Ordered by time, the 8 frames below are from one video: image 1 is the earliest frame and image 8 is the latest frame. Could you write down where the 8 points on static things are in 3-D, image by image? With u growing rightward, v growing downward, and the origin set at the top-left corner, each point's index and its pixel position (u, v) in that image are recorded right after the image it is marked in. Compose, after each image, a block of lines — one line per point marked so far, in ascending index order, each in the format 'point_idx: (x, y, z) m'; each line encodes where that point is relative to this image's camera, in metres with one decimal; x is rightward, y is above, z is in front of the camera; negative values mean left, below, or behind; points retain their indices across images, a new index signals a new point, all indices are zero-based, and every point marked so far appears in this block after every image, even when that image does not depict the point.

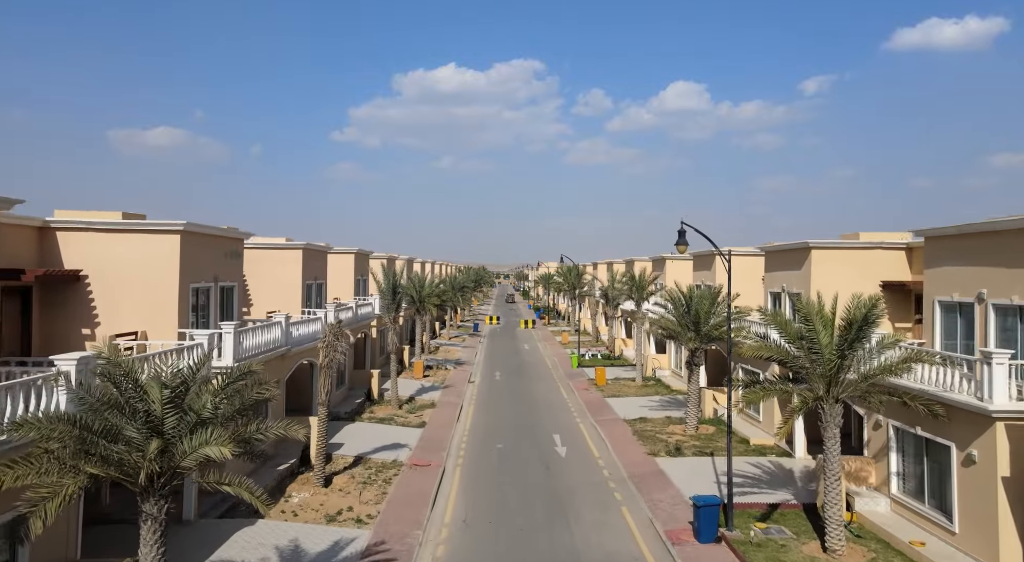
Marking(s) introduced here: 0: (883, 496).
0: (+8.0, -4.6, +16.8) m
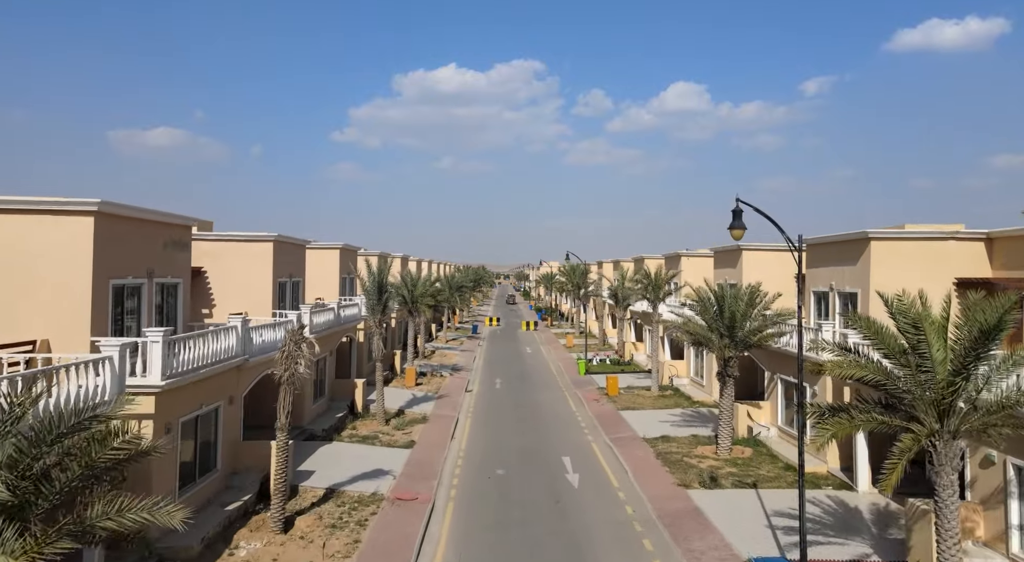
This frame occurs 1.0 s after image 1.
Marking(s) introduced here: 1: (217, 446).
0: (+8.0, -4.5, +12.9) m
1: (-6.8, -3.8, +18.0) m
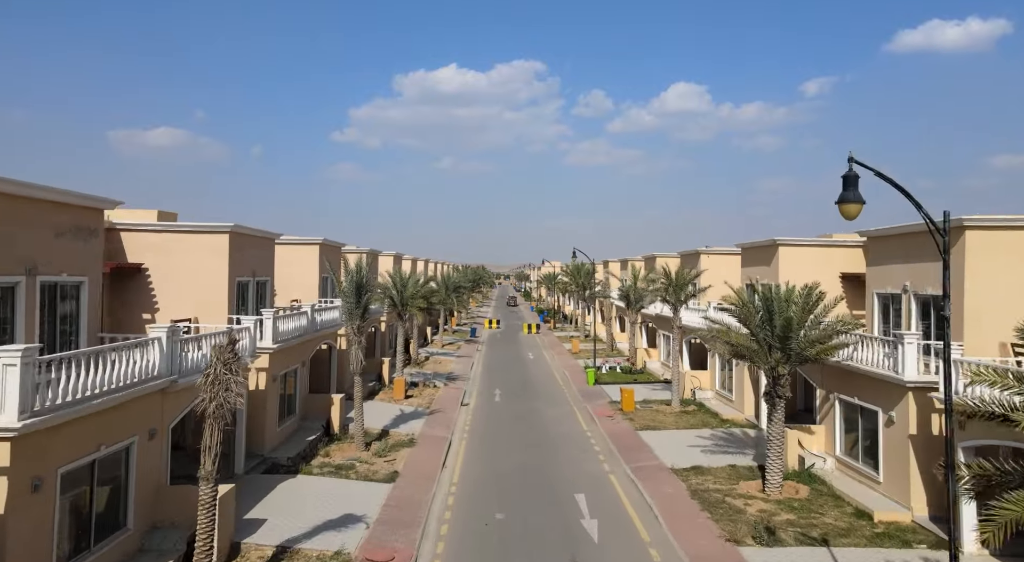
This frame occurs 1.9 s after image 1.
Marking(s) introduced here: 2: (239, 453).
0: (+8.1, -4.5, +8.7) m
1: (-6.7, -3.8, +13.8) m
2: (-6.9, -4.4, +19.8) m
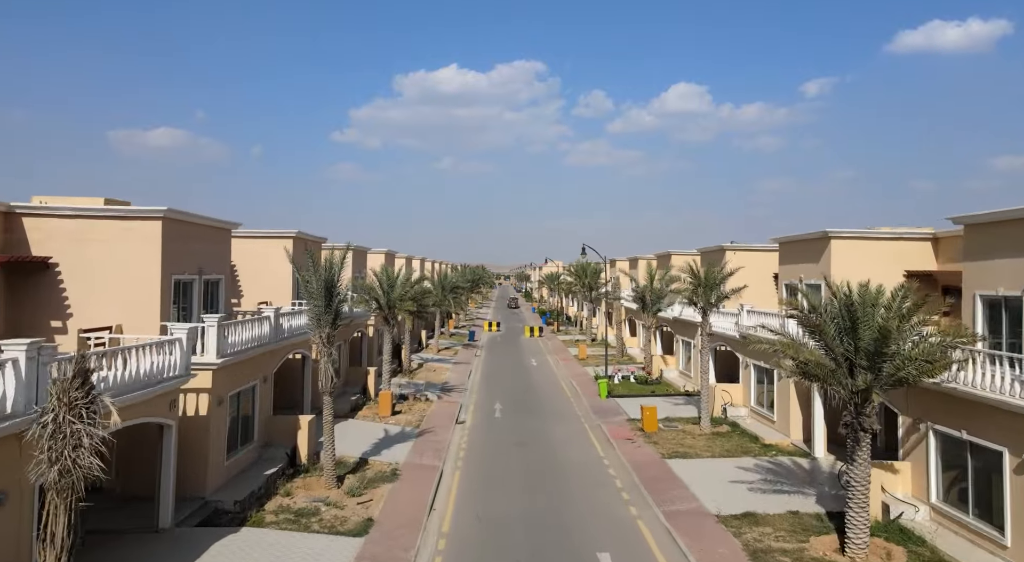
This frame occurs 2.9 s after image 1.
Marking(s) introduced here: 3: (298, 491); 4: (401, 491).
0: (+8.2, -4.5, +4.3) m
1: (-6.7, -3.7, +9.4) m
2: (-6.8, -4.3, +15.4) m
3: (-5.2, -5.1, +19.1) m
4: (-2.8, -5.3, +19.9) m
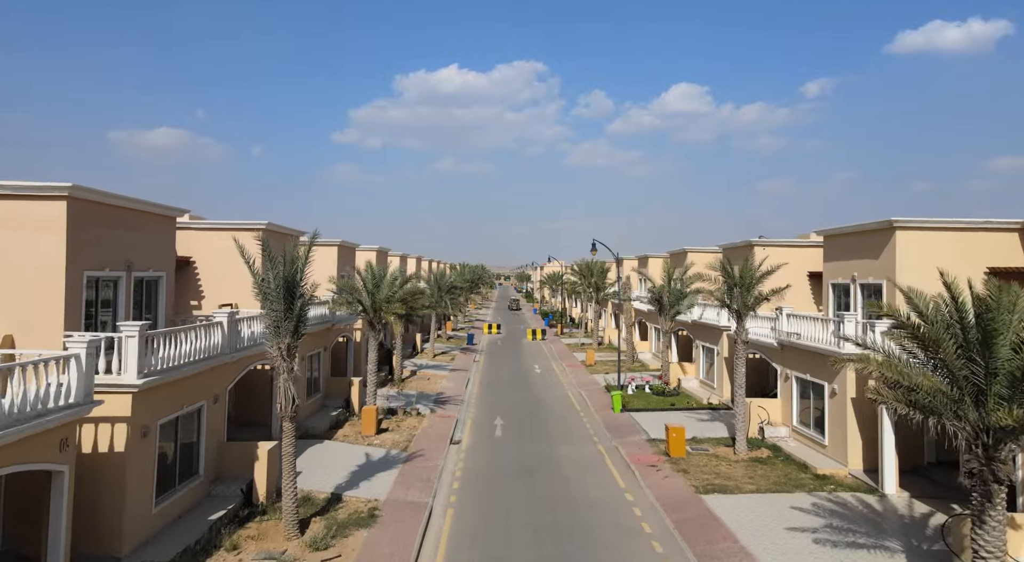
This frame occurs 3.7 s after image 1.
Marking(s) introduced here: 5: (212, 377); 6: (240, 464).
0: (+8.3, -4.4, +0.5) m
1: (-6.6, -3.7, +5.6) m
2: (-6.7, -4.3, +11.5) m
3: (-5.1, -5.0, +15.2) m
4: (-2.7, -5.3, +16.0) m
5: (-6.7, -2.2, +17.6) m
6: (-6.3, -4.2, +18.1) m
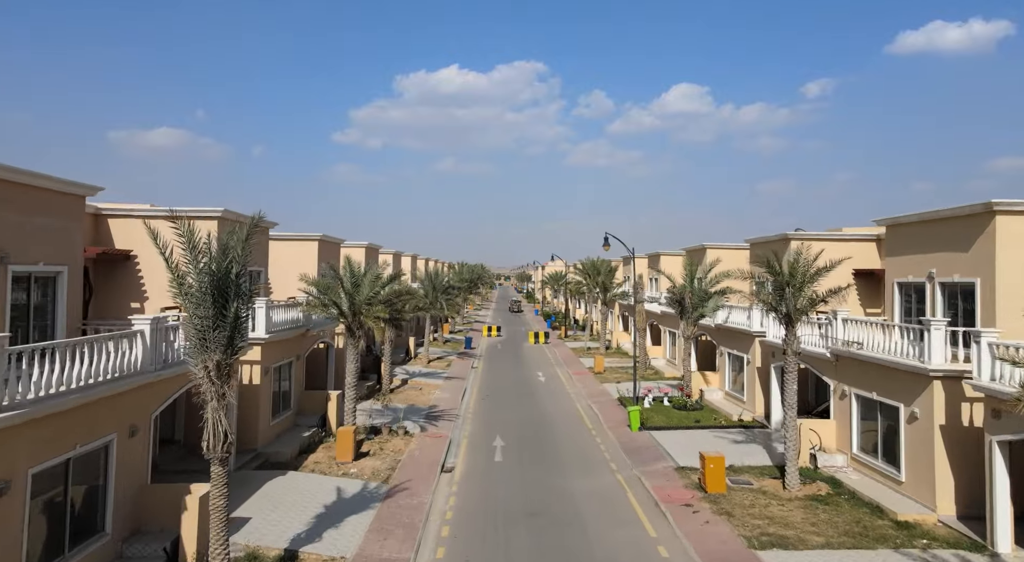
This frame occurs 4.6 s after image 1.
0: (+8.3, -4.4, -3.5) m
1: (-6.5, -3.6, +1.6) m
2: (-6.6, -4.2, +7.5) m
3: (-5.1, -5.0, +11.2) m
4: (-2.7, -5.2, +12.0) m
5: (-6.7, -2.1, +13.6) m
6: (-6.2, -4.1, +14.1) m
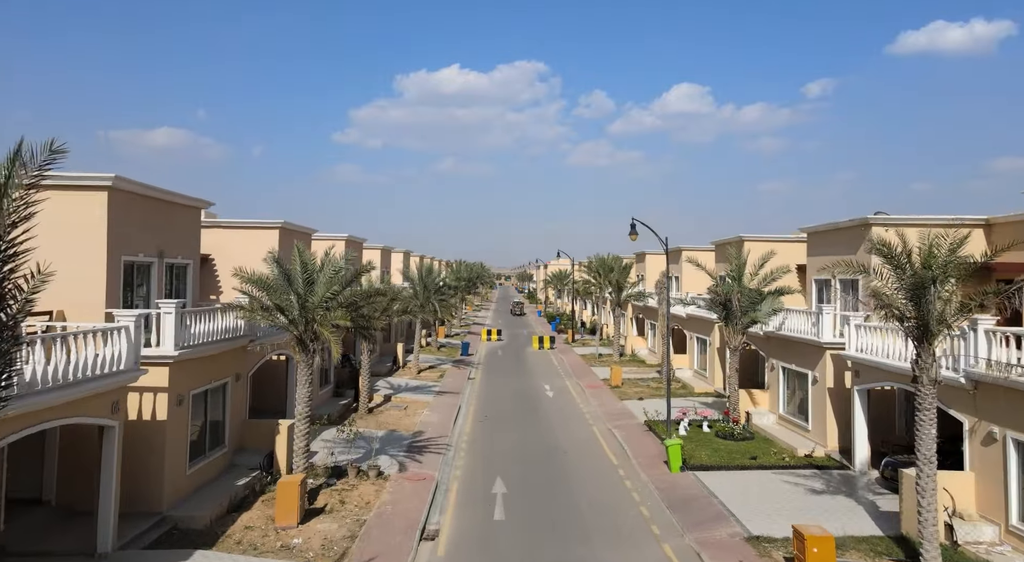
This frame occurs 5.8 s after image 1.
0: (+8.4, -4.3, -9.6) m
1: (-6.4, -3.5, -4.5) m
2: (-6.5, -4.1, +1.5) m
3: (-5.0, -4.9, +5.2) m
4: (-2.6, -5.1, +6.0) m
5: (-6.6, -2.0, +7.6) m
6: (-6.1, -4.0, +8.1) m
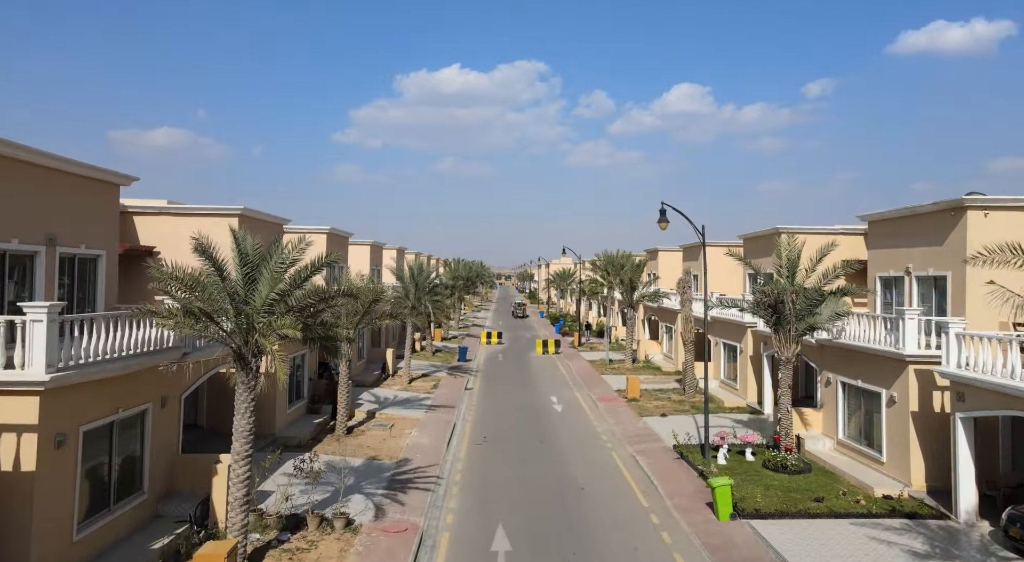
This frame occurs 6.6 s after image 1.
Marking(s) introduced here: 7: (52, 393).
0: (+8.5, -4.2, -14.0) m
1: (-6.3, -3.4, -8.8) m
2: (-6.4, -4.0, -2.9) m
3: (-4.8, -4.8, +0.8) m
4: (-2.5, -5.0, +1.6) m
5: (-6.4, -2.0, +3.2) m
6: (-6.0, -4.0, +3.7) m
7: (-6.6, -1.6, +11.3) m
